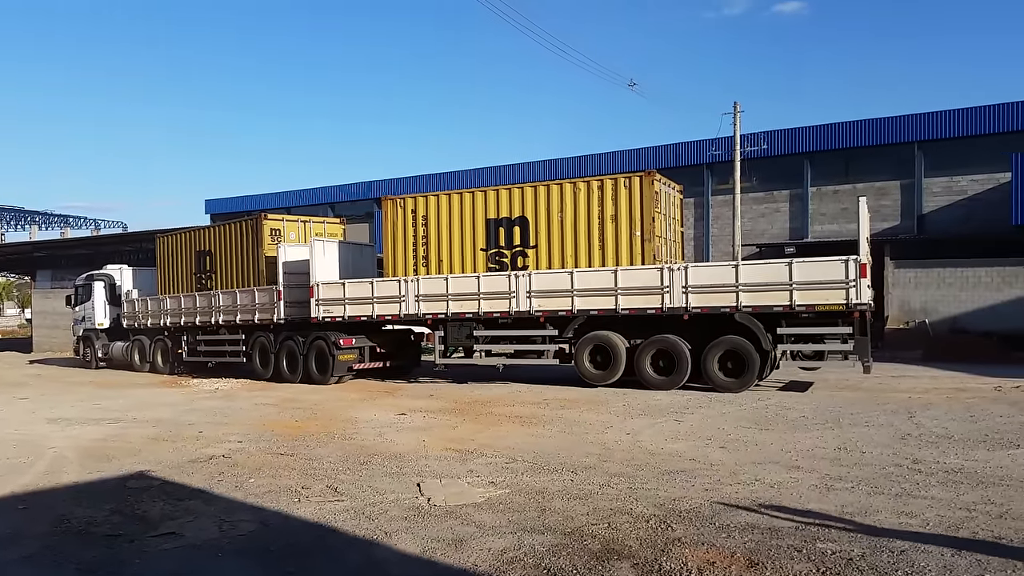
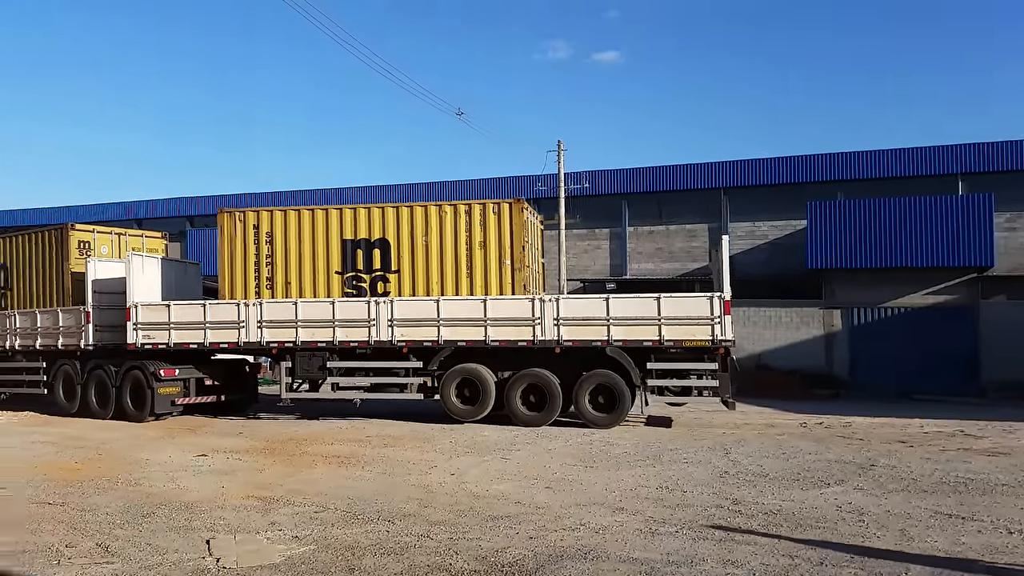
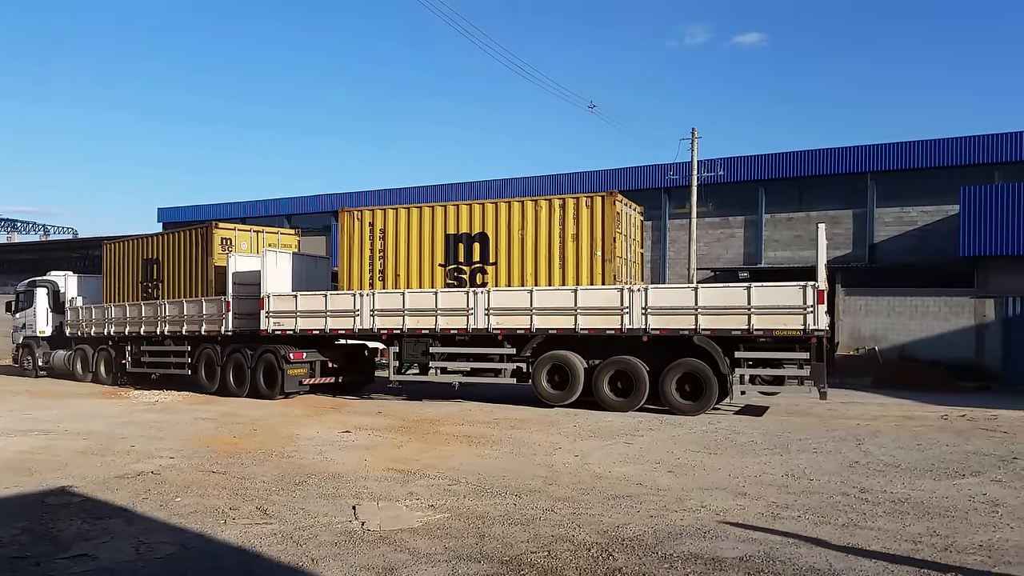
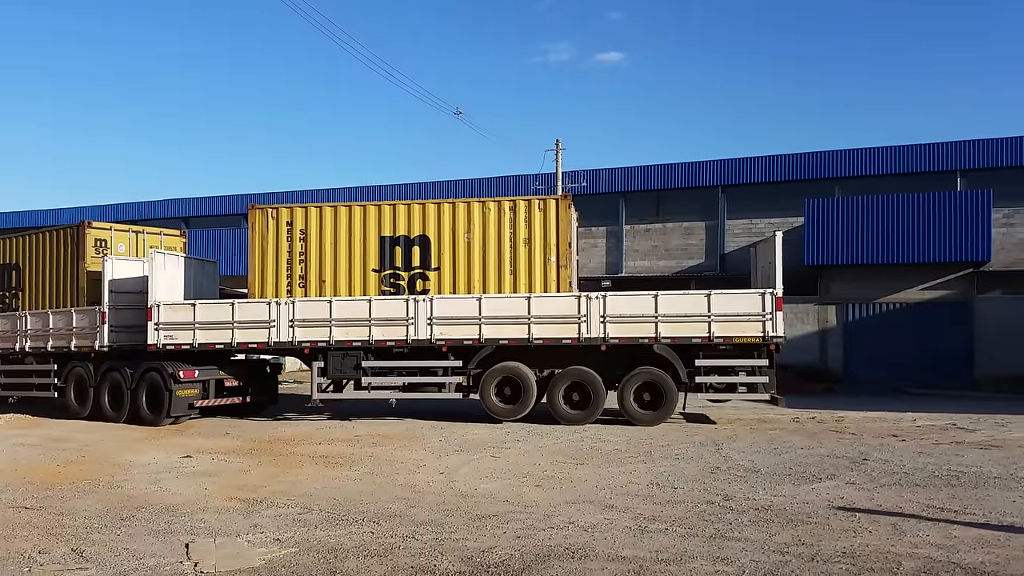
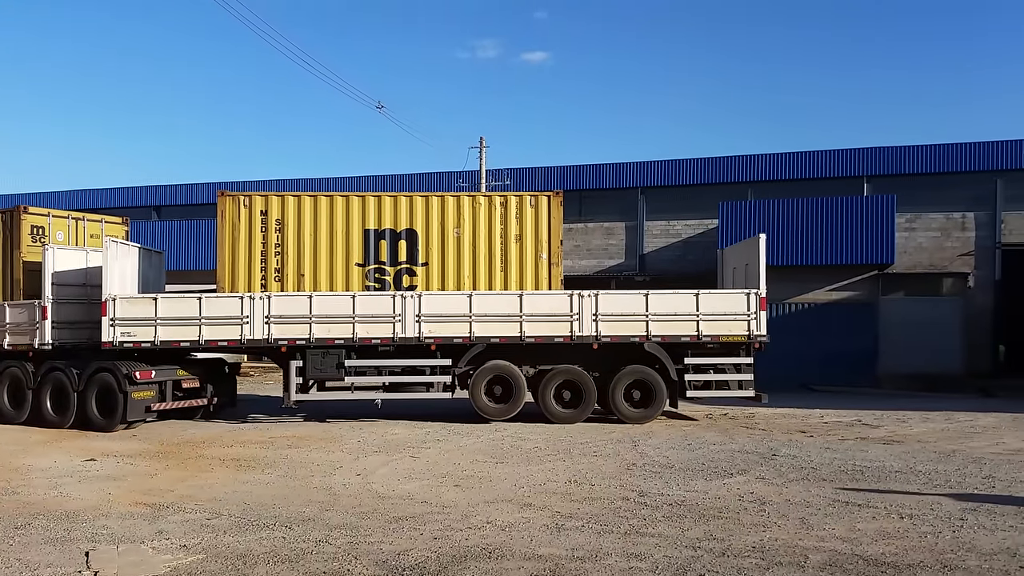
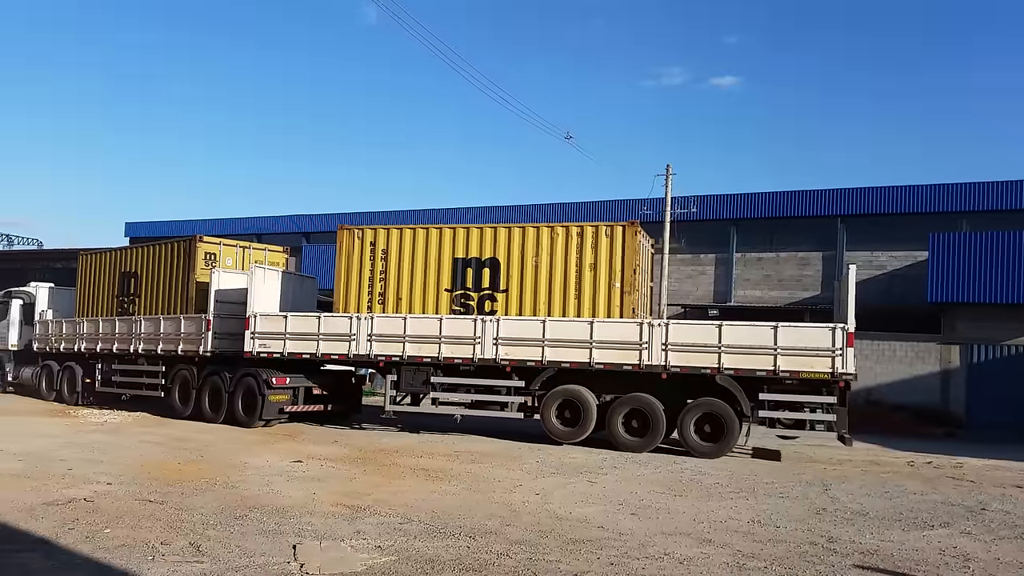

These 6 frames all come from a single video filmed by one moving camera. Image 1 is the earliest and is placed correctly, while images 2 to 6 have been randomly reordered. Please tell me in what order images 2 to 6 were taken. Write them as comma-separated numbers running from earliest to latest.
3, 2, 6, 4, 5
